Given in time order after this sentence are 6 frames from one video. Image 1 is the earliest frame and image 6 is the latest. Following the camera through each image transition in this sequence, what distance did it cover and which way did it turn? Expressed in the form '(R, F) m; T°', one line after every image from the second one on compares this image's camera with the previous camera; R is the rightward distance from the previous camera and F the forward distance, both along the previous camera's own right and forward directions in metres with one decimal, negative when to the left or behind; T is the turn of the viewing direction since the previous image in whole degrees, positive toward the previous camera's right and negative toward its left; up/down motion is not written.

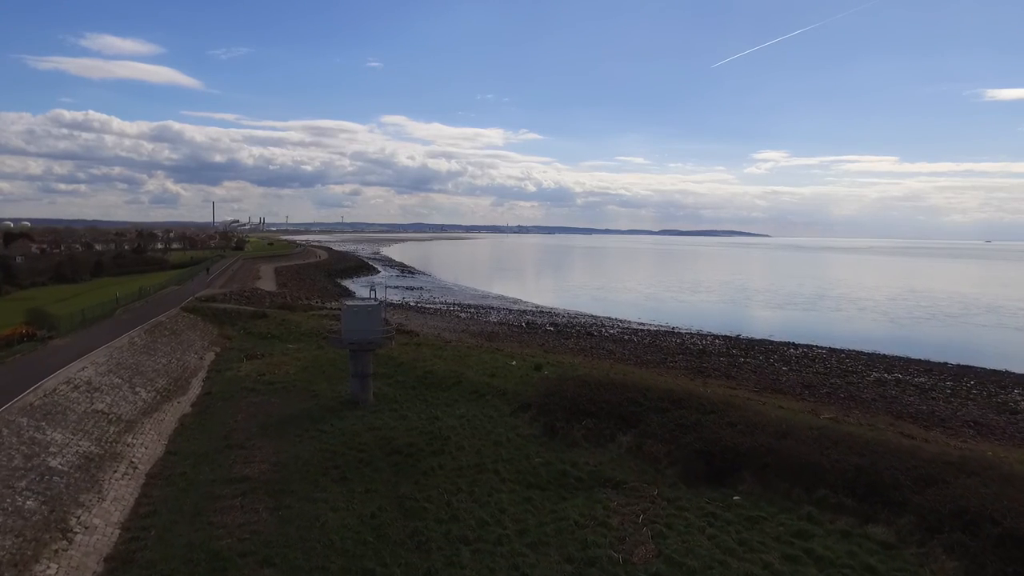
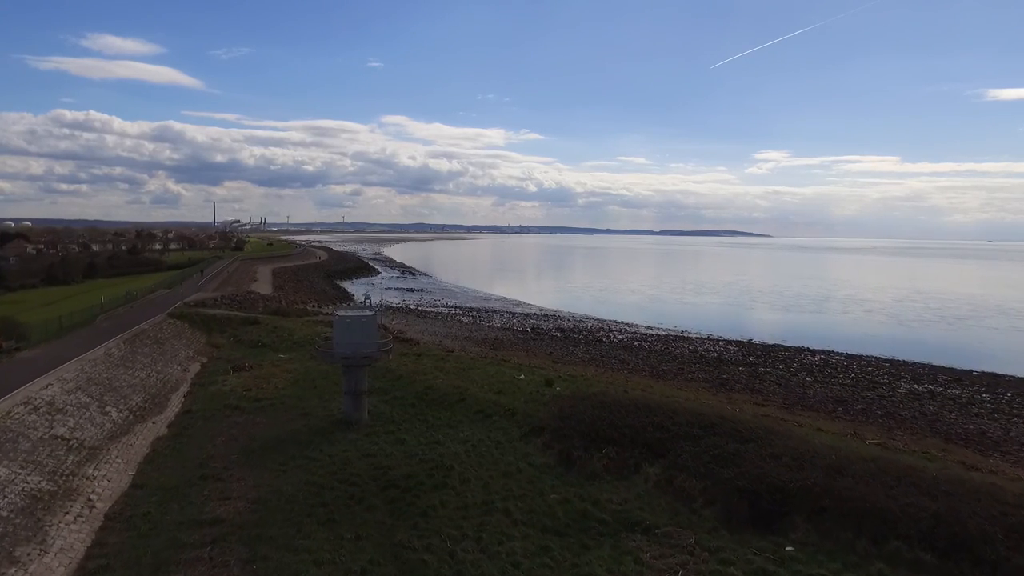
(-0.1, +1.5) m; 0°
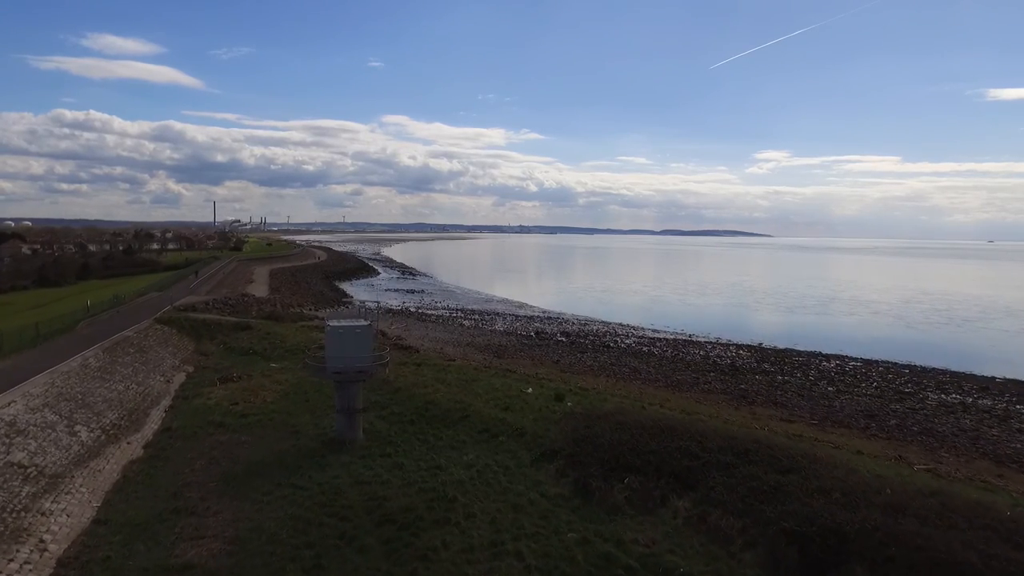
(-0.1, +1.3) m; 0°
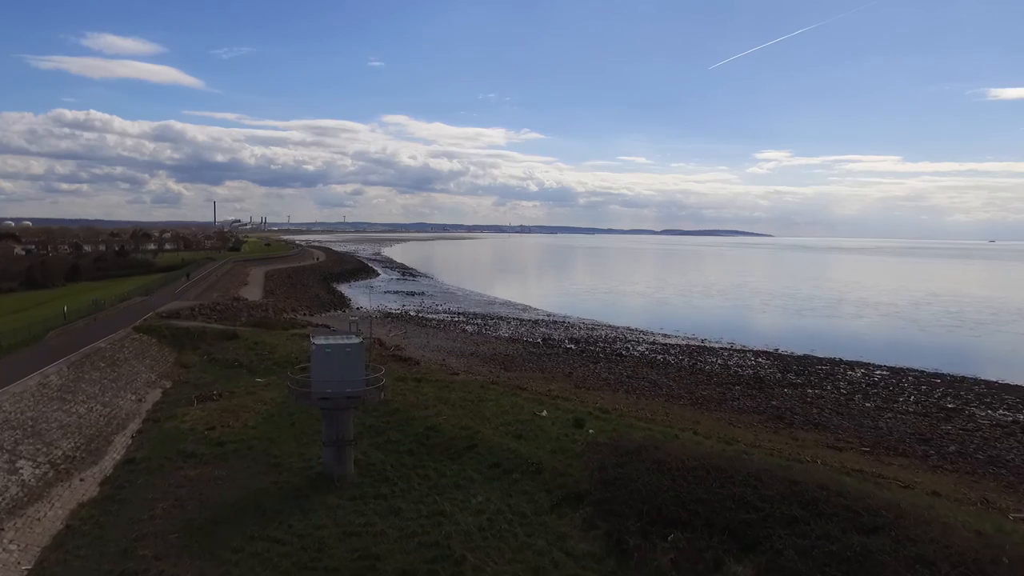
(-0.2, +1.8) m; 0°
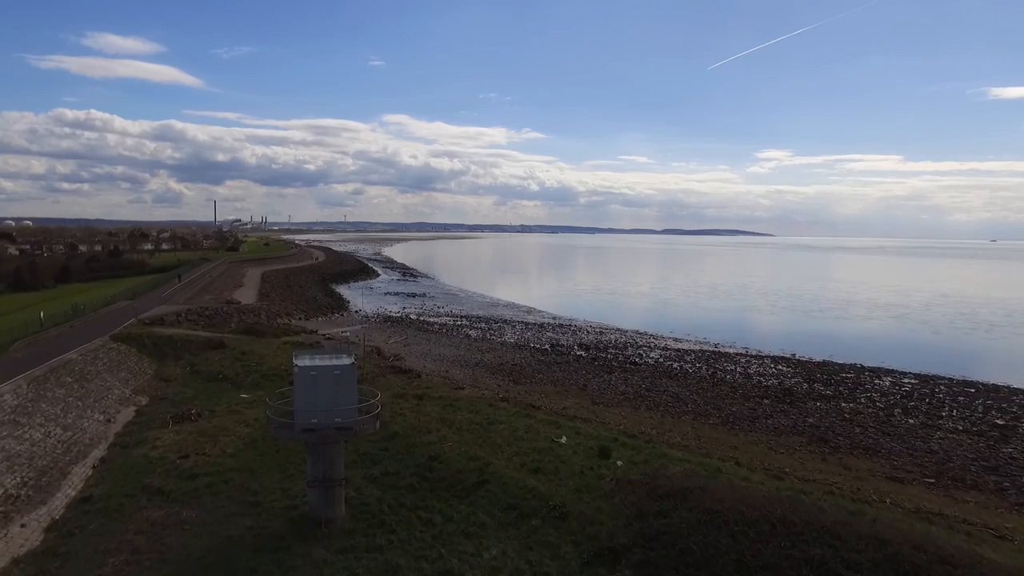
(-0.2, +1.7) m; 0°
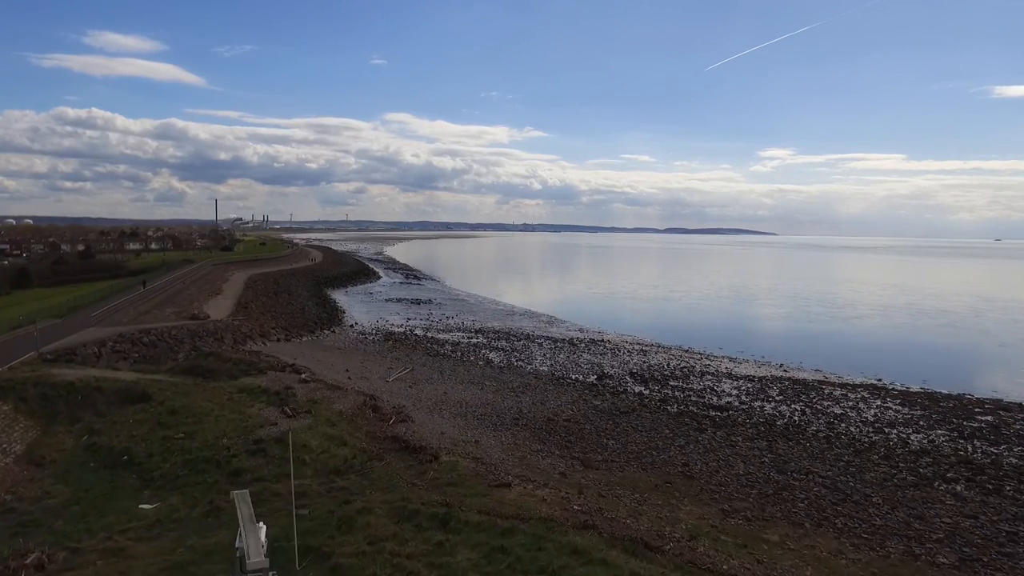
(-0.9, +6.8) m; 0°
